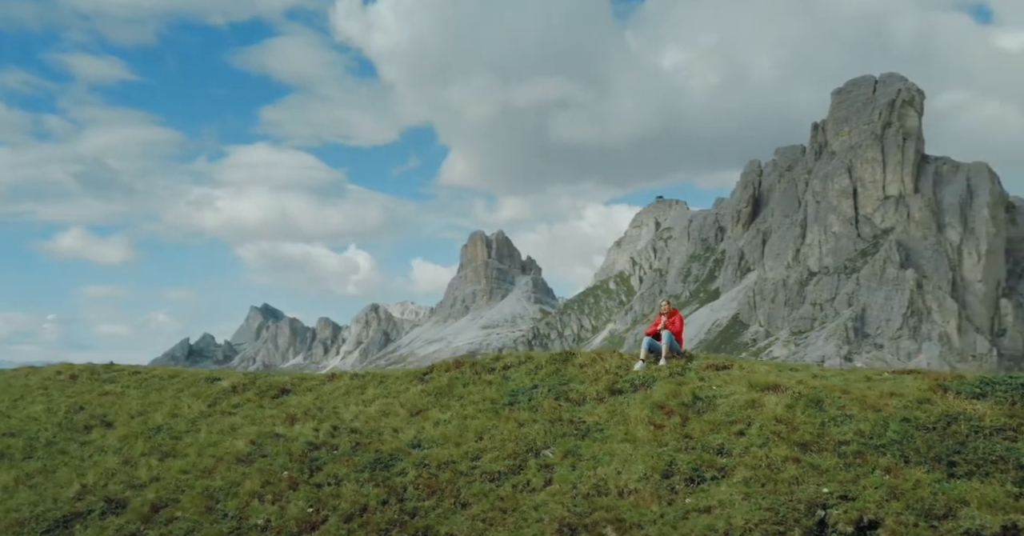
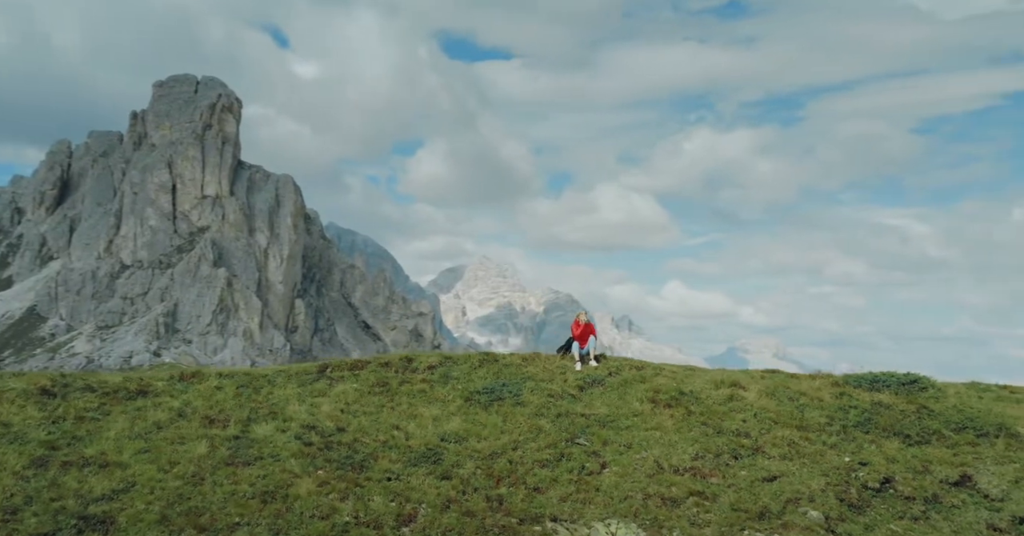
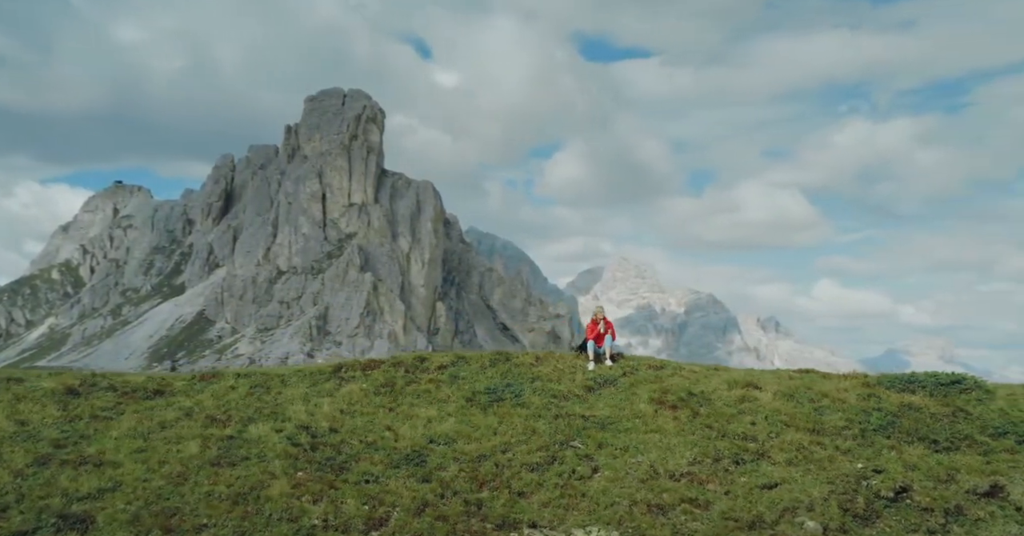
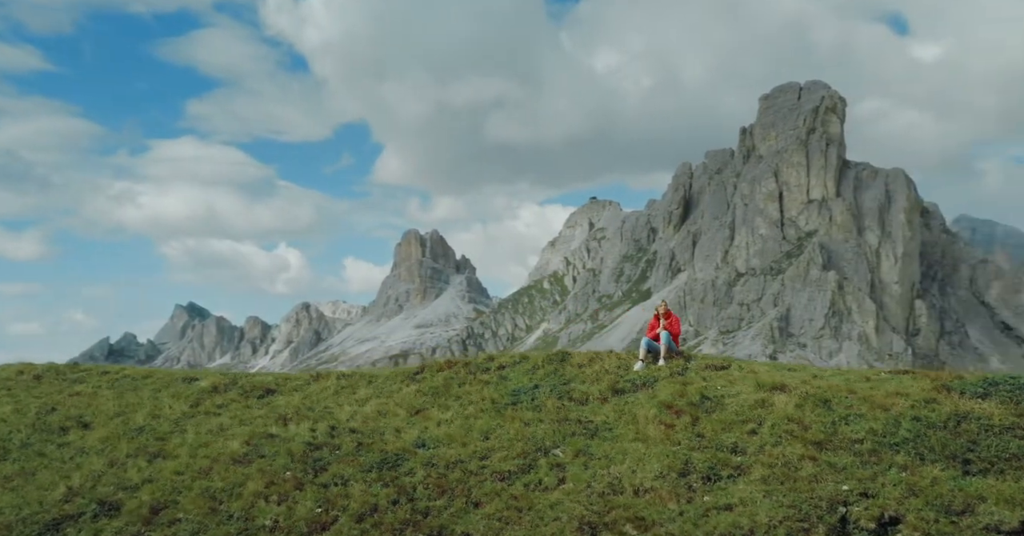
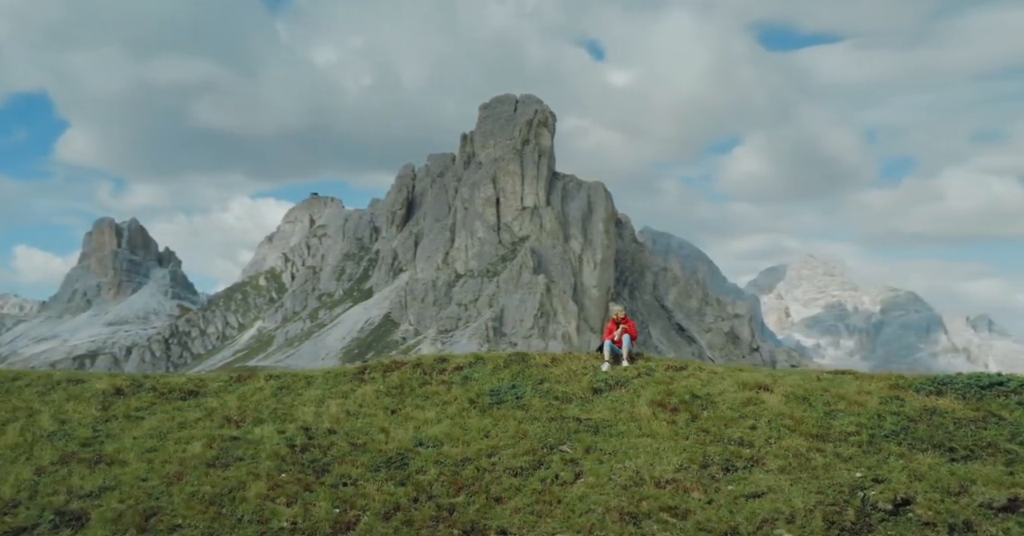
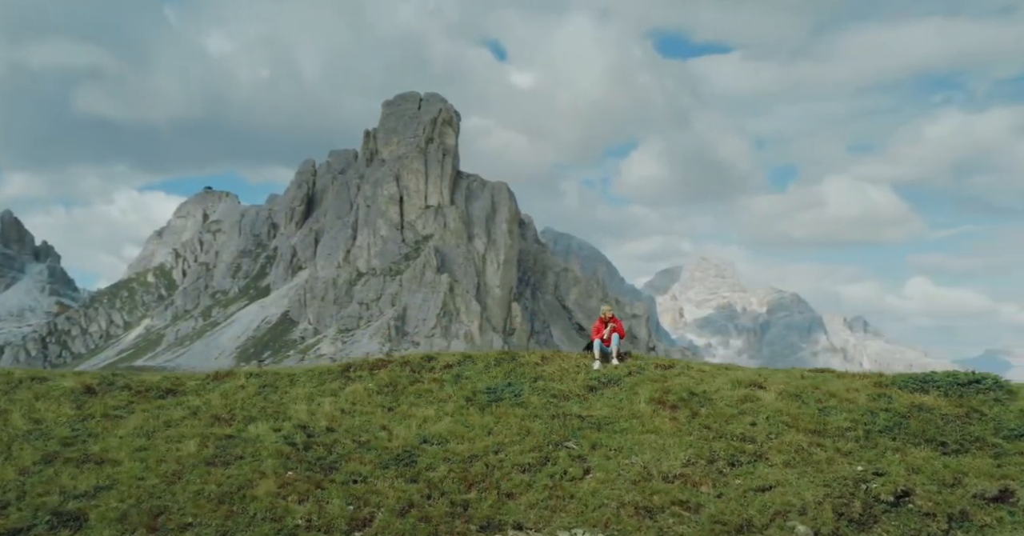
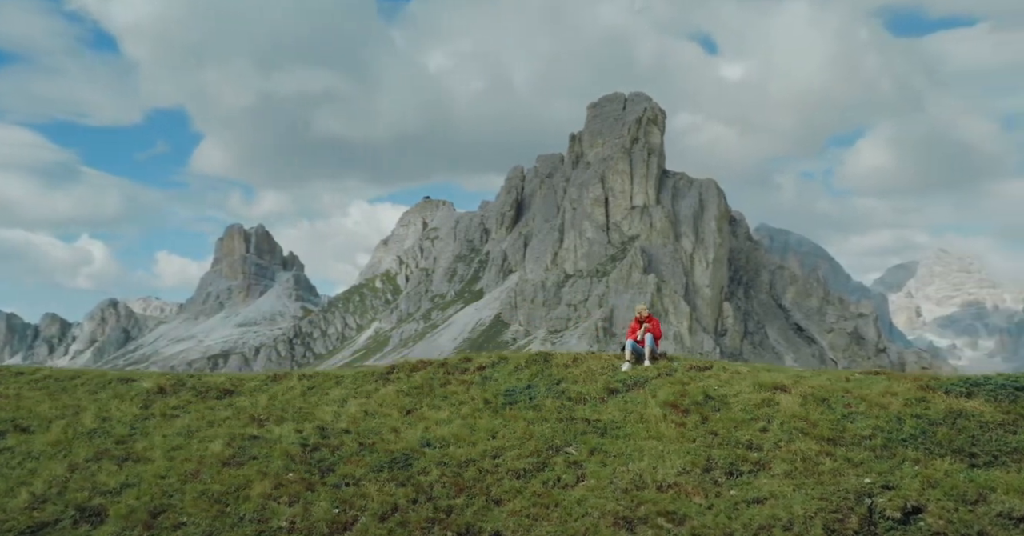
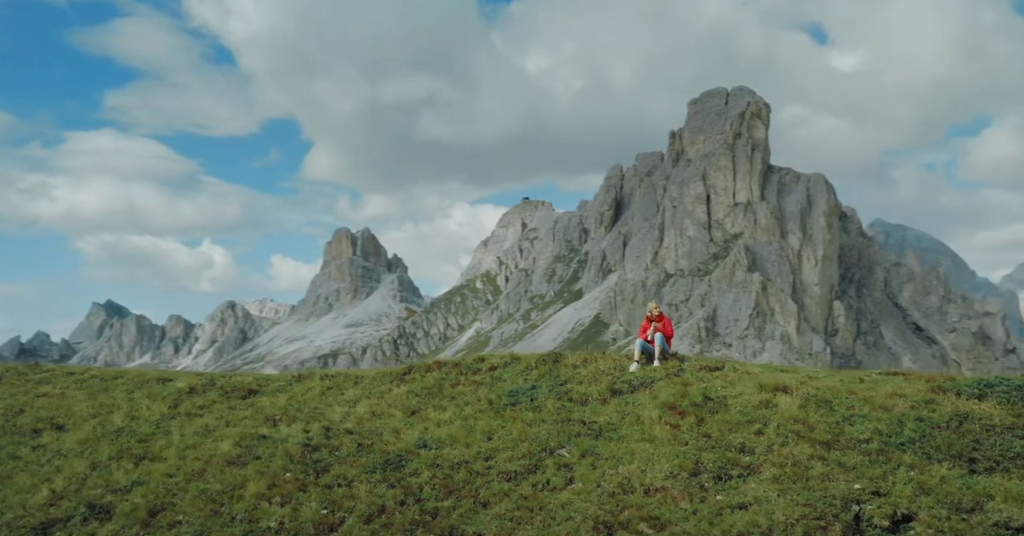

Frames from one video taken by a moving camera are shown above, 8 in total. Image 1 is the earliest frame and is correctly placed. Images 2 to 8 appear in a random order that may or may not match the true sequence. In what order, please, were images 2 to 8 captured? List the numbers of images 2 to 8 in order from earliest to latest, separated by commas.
4, 8, 7, 5, 6, 3, 2
